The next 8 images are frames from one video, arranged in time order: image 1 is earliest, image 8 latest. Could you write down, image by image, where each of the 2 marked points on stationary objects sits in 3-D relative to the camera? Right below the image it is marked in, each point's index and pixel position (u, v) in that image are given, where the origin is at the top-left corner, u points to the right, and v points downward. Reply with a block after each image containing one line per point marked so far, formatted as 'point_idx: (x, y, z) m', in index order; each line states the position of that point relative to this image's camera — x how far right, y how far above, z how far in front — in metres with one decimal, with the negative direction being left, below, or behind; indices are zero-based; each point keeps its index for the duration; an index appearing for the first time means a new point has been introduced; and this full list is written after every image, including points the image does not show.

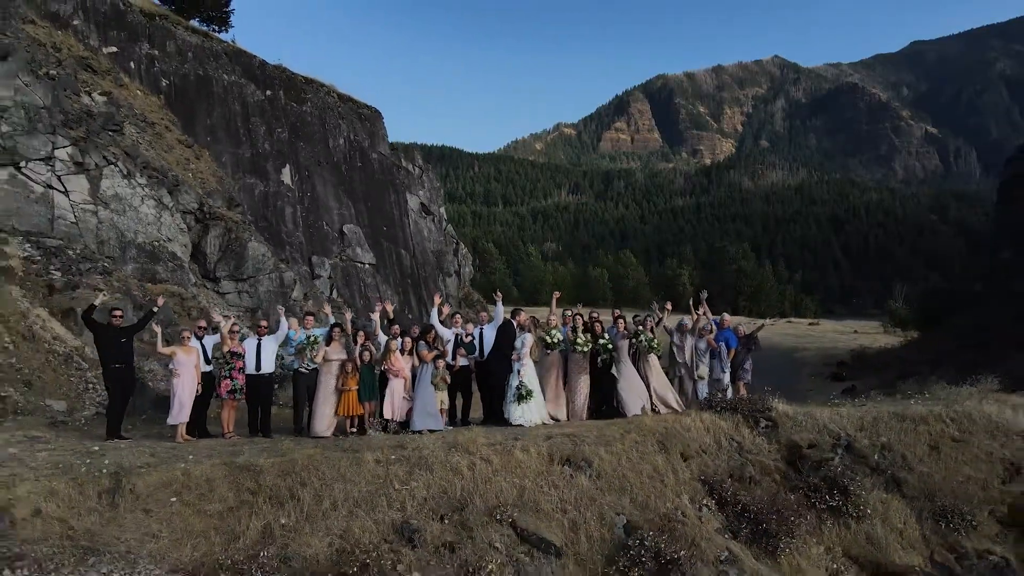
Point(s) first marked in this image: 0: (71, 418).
0: (-4.1, -1.2, +6.3) m
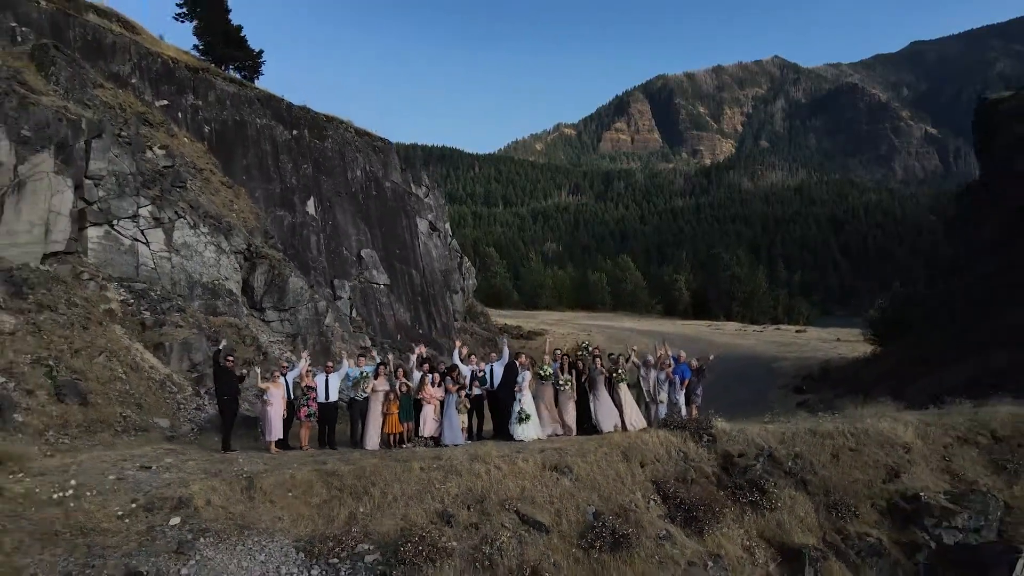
0: (-4.0, -1.8, +8.1) m
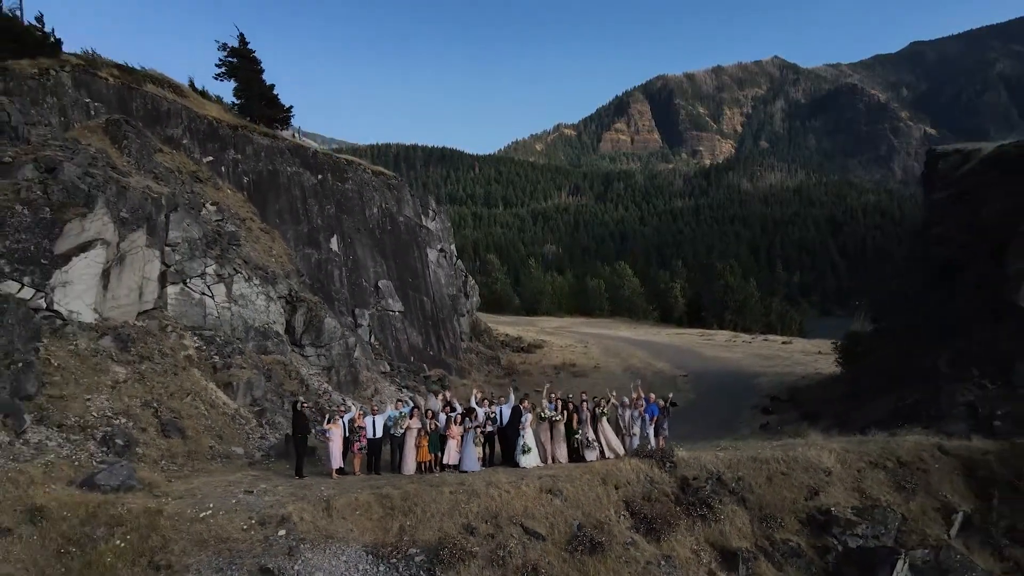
0: (-4.0, -2.6, +10.3) m
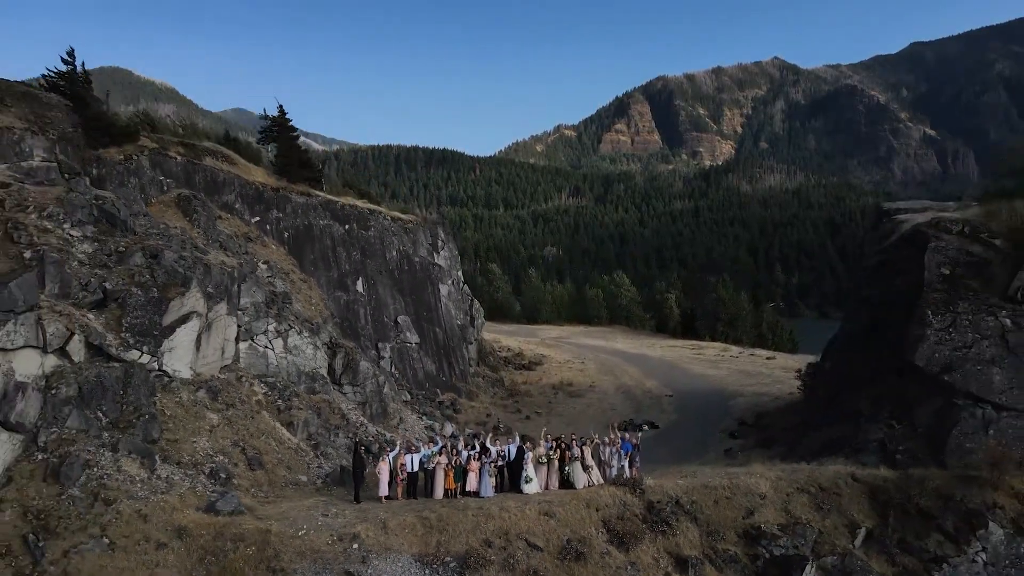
0: (-3.8, -3.9, +13.2) m
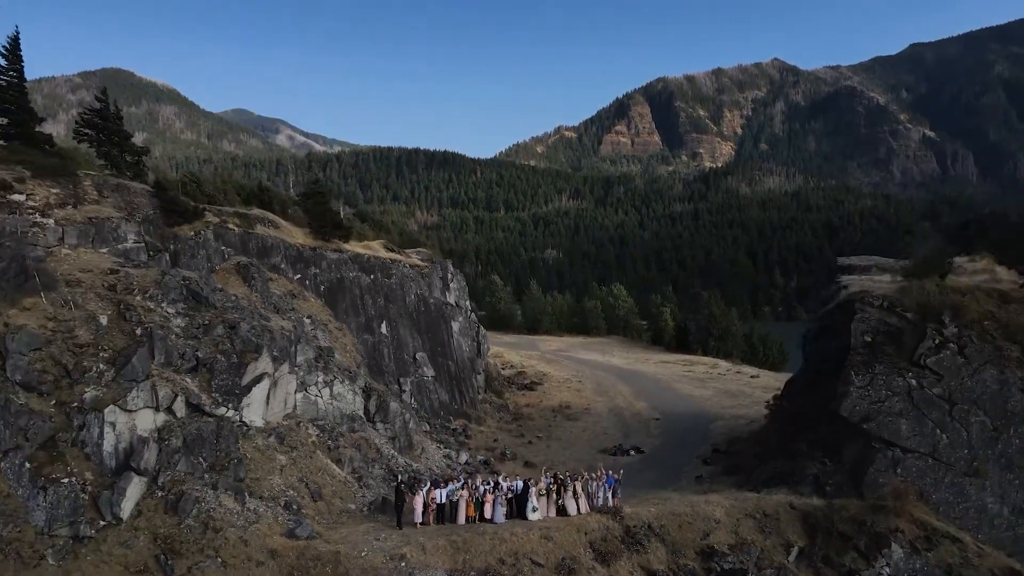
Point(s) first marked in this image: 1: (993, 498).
0: (-3.7, -5.5, +16.5) m
1: (+11.3, -4.9, +15.8) m
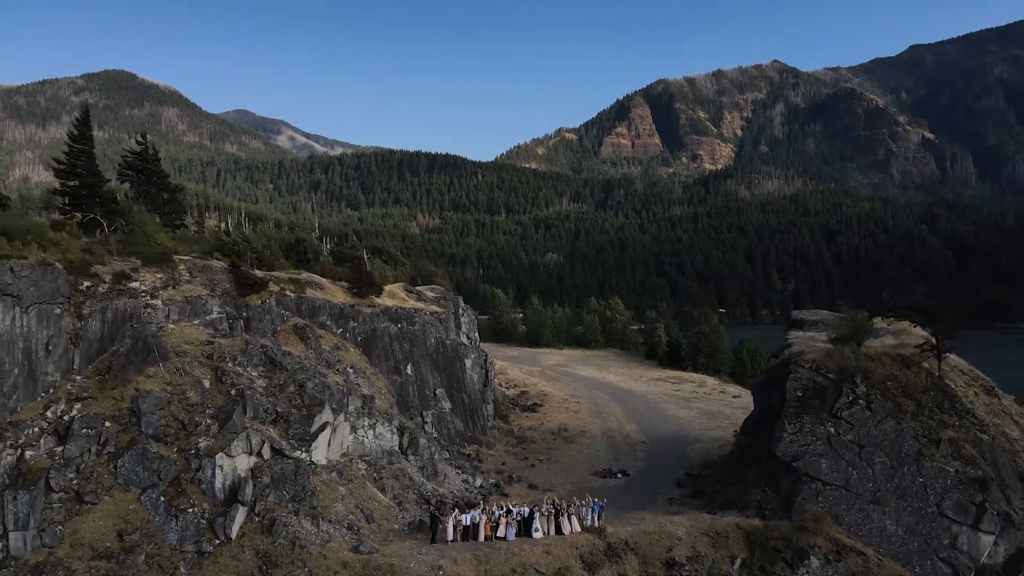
0: (-3.4, -7.7, +21.3) m
1: (+11.6, -7.0, +20.6) m
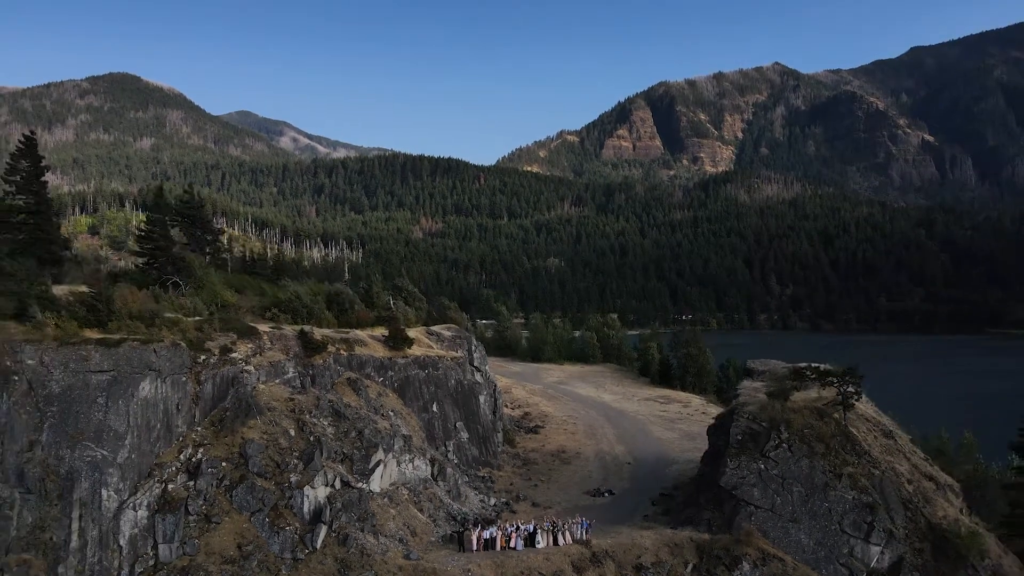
0: (-3.1, -10.7, +28.2) m
1: (+11.9, -10.0, +27.4) m
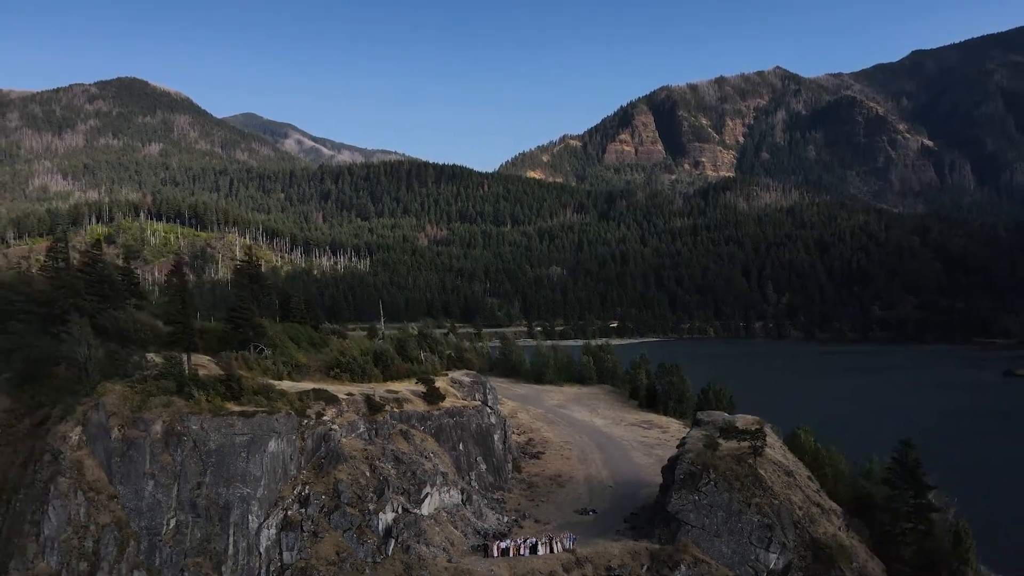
0: (-2.6, -15.7, +40.2) m
1: (+12.4, -15.1, +39.4) m
